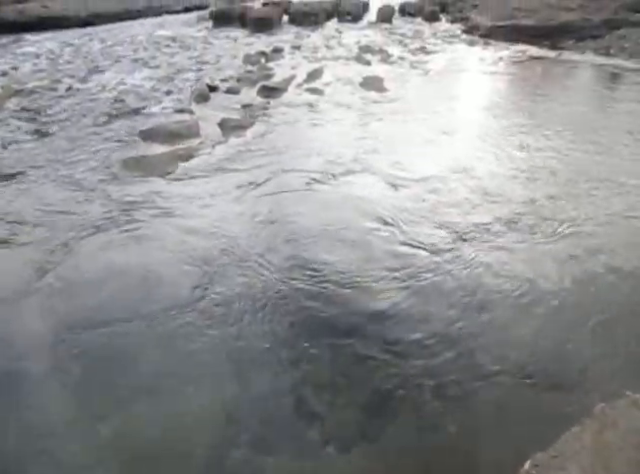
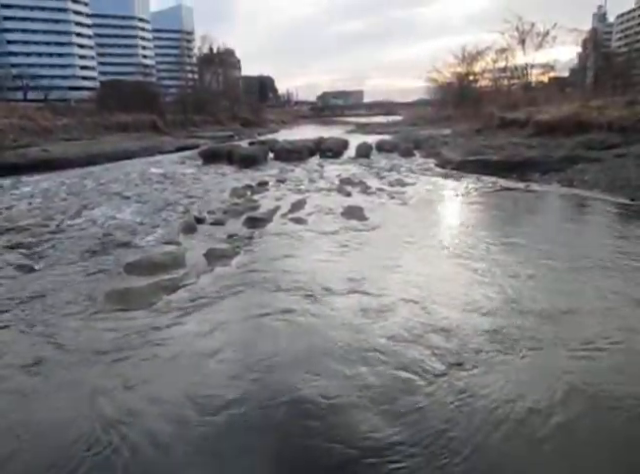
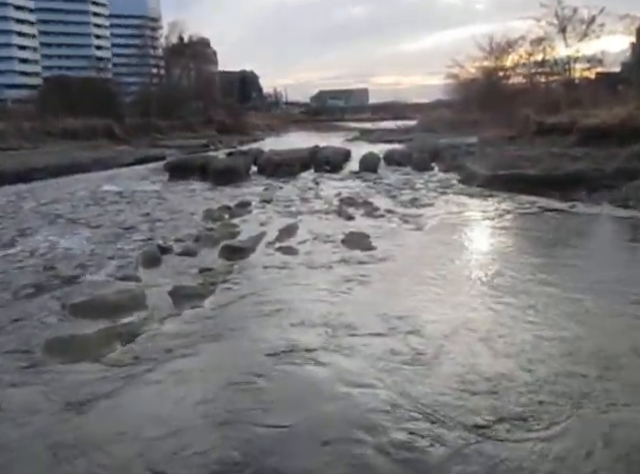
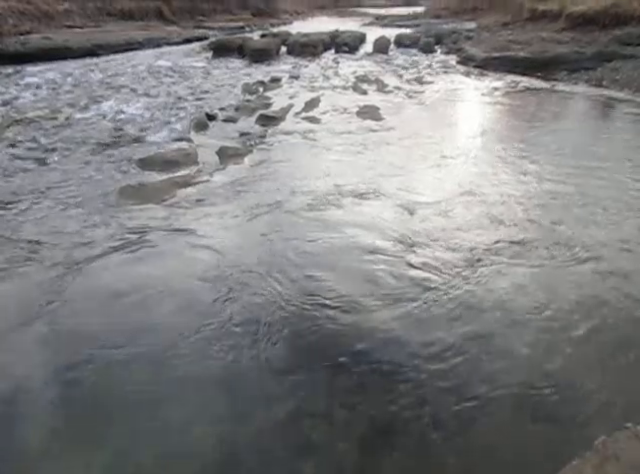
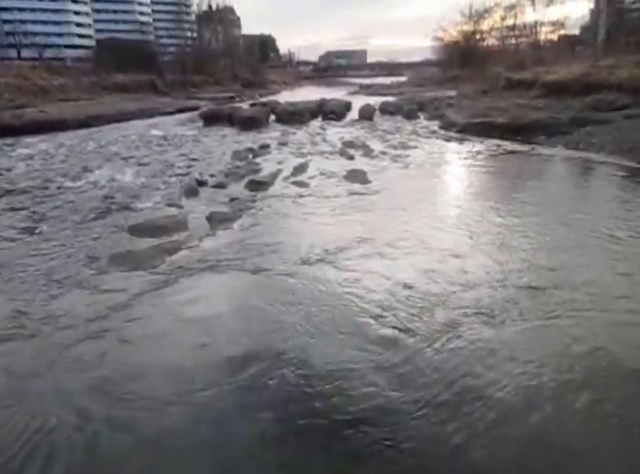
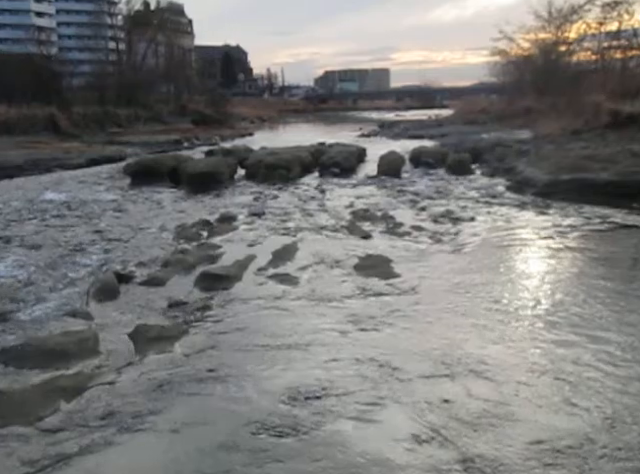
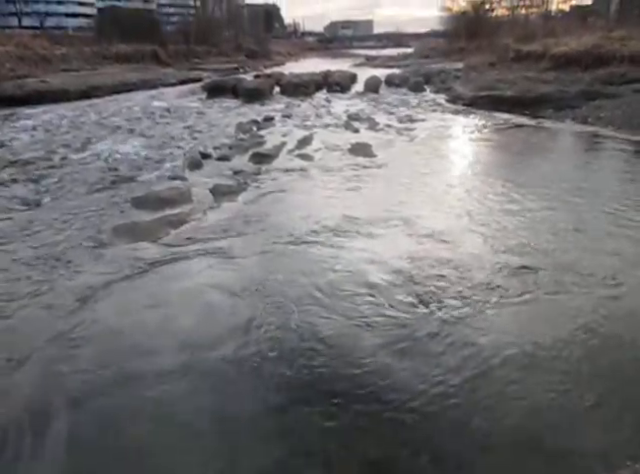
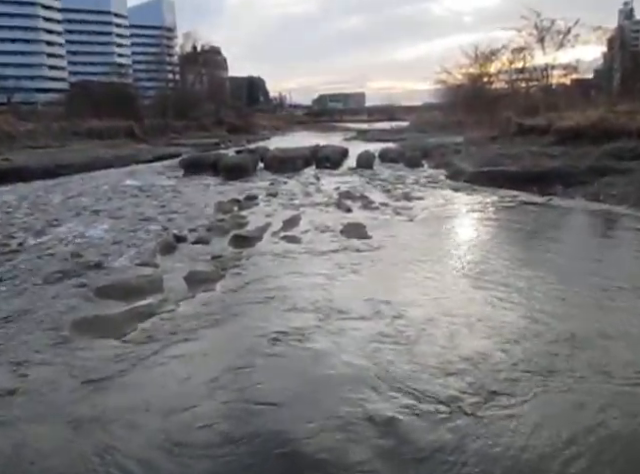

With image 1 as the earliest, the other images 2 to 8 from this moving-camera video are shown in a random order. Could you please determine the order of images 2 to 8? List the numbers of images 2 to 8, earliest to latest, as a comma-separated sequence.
4, 7, 5, 2, 8, 3, 6
